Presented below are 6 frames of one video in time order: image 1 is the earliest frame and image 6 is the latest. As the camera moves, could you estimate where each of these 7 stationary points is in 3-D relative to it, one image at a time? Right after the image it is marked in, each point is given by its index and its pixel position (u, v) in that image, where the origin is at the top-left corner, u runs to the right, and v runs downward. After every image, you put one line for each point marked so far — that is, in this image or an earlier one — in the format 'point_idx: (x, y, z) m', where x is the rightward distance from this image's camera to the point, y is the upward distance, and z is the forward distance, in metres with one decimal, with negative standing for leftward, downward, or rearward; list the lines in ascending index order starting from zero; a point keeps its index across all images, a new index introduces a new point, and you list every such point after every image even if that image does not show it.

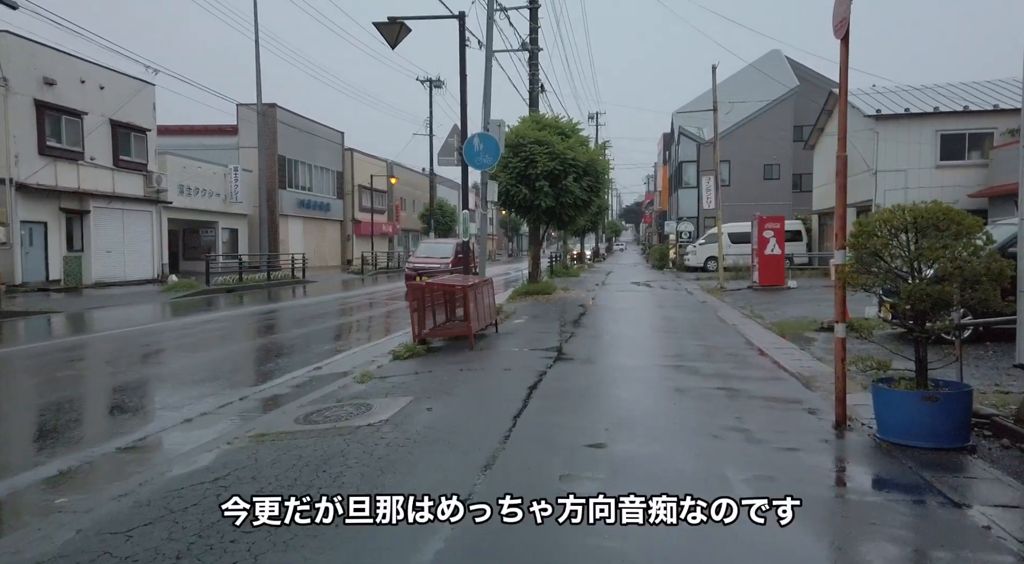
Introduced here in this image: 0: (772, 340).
0: (+4.1, -0.9, +12.0) m
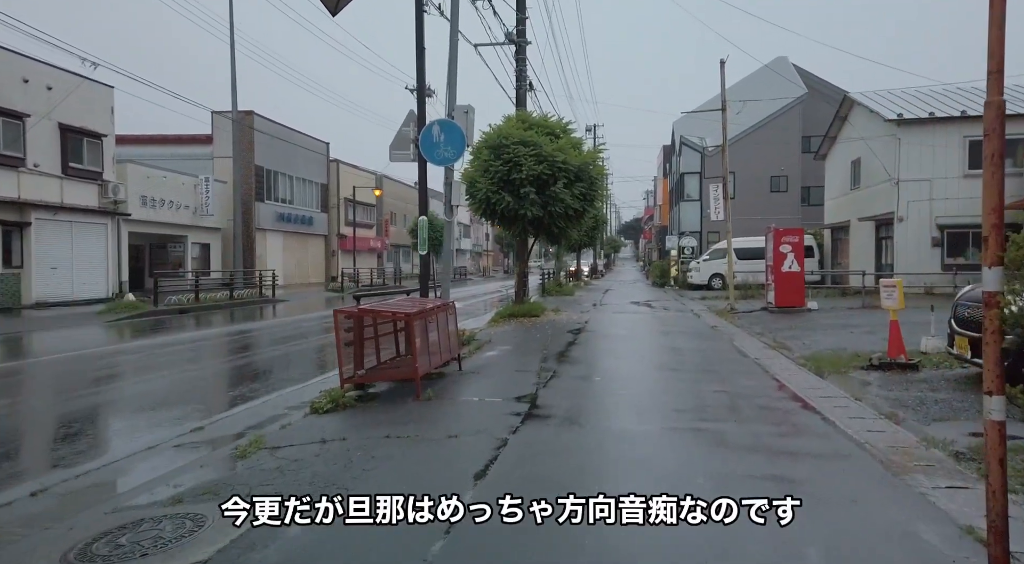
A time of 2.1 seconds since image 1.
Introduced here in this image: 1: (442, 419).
0: (+3.7, -1.2, +9.4) m
1: (-0.6, -1.3, +6.8) m
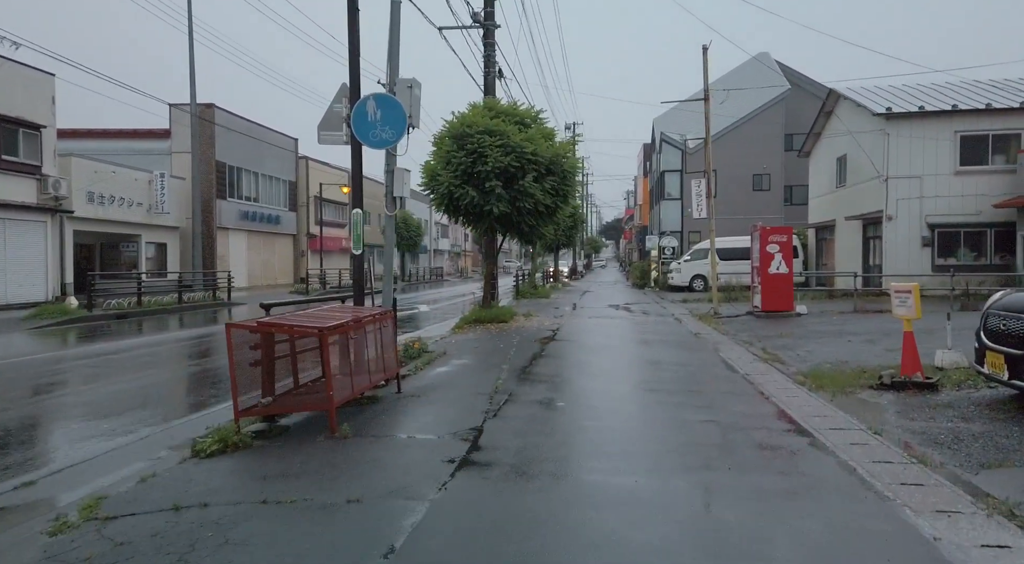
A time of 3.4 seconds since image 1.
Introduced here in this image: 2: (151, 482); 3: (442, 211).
0: (+3.1, -1.3, +7.9) m
1: (-1.1, -1.3, +5.3) m
2: (-2.5, -1.4, +5.1) m
3: (-1.6, +1.6, +16.5) m
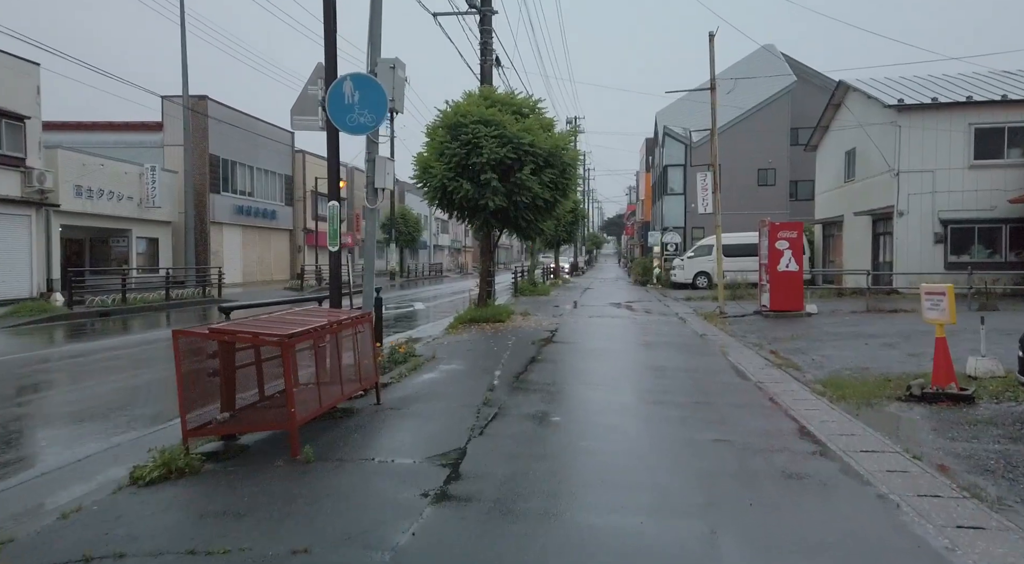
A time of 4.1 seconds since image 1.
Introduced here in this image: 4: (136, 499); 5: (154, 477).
0: (+3.0, -1.3, +7.2) m
1: (-1.2, -1.4, +4.5) m
2: (-2.6, -1.4, +4.4) m
3: (-1.7, +1.7, +15.7) m
4: (-2.4, -1.4, +4.7) m
5: (-2.5, -1.3, +5.1) m
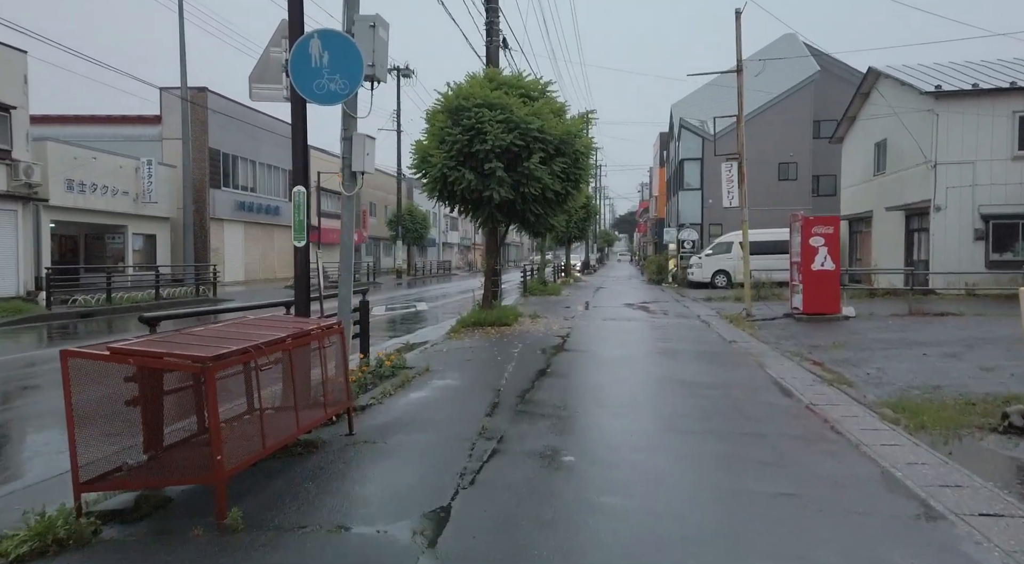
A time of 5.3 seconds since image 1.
0: (+3.1, -1.3, +5.7) m
1: (-1.3, -1.4, +3.2) m
2: (-2.7, -1.4, +3.0) m
3: (-1.5, +1.7, +14.3) m
4: (-2.4, -1.4, +3.4) m
5: (-2.5, -1.4, +3.7) m
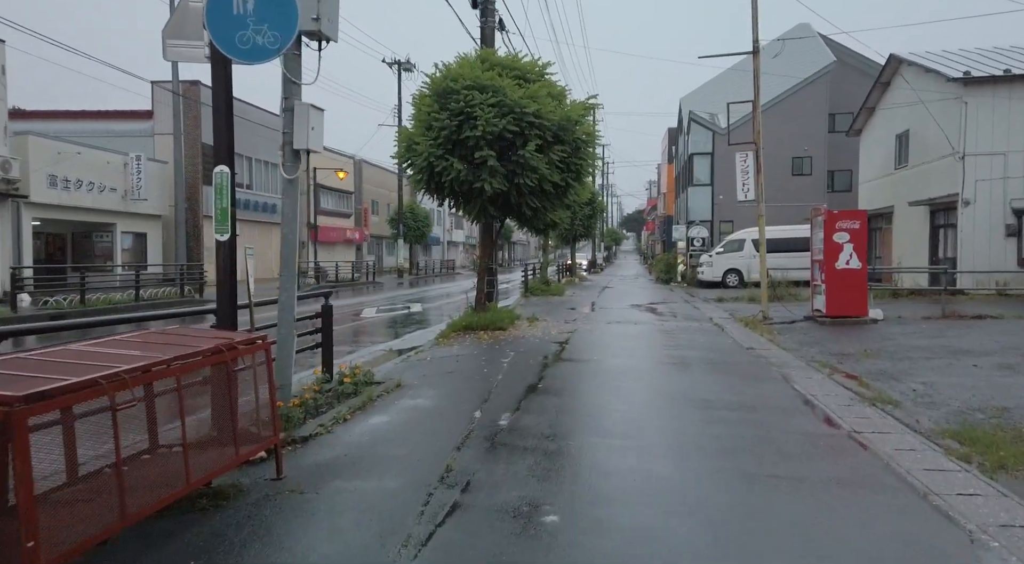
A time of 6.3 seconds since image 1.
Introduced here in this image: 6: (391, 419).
0: (+2.9, -1.3, +4.4) m
1: (-1.5, -1.4, +1.9) m
2: (-2.9, -1.5, +1.8) m
3: (-1.6, +1.7, +13.1) m
4: (-2.7, -1.5, +2.1) m
5: (-2.7, -1.4, +2.5) m
6: (-1.0, -1.2, +6.3) m
